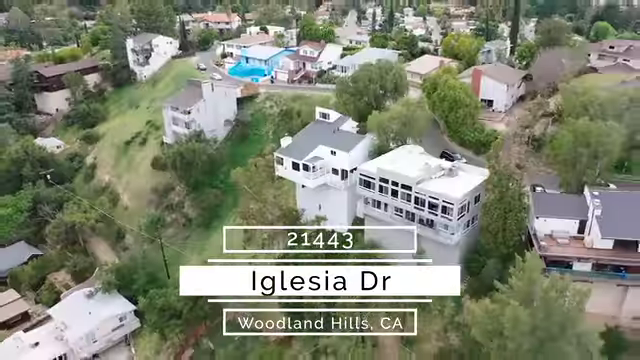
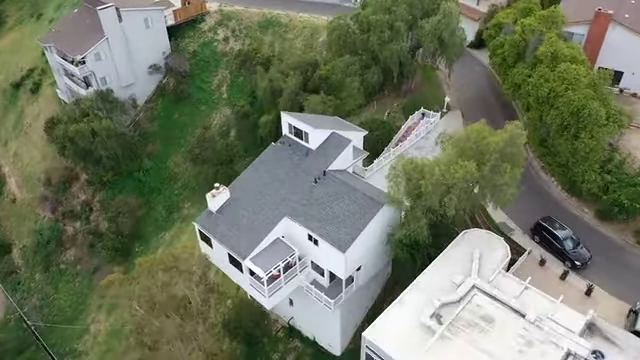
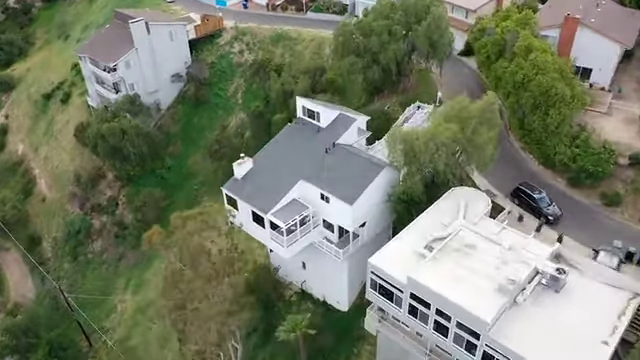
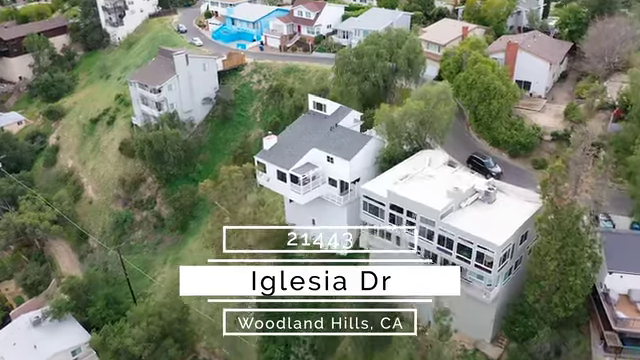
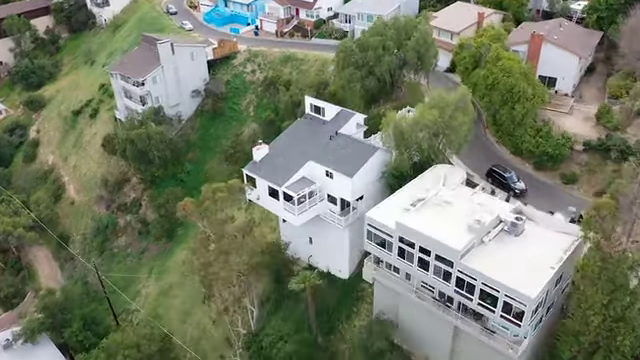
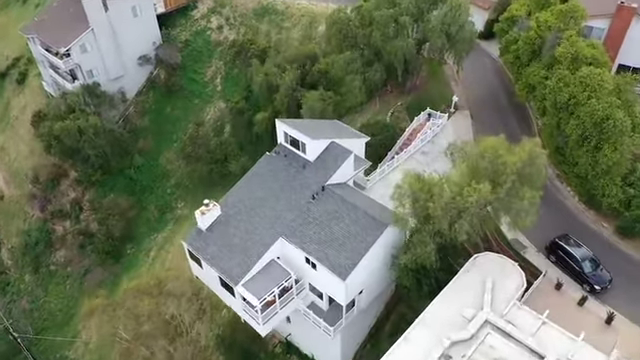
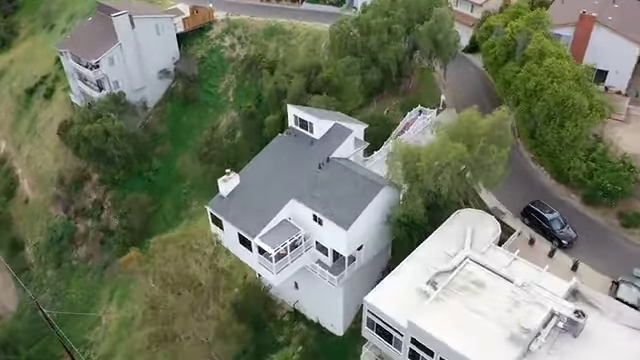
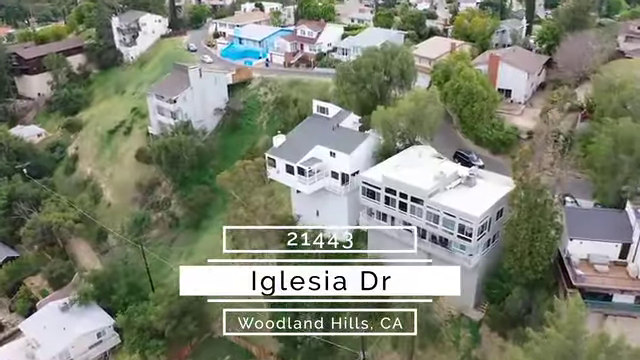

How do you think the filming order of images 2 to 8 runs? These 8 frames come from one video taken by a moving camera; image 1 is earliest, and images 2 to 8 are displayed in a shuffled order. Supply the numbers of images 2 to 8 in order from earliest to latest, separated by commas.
8, 4, 5, 3, 7, 2, 6
